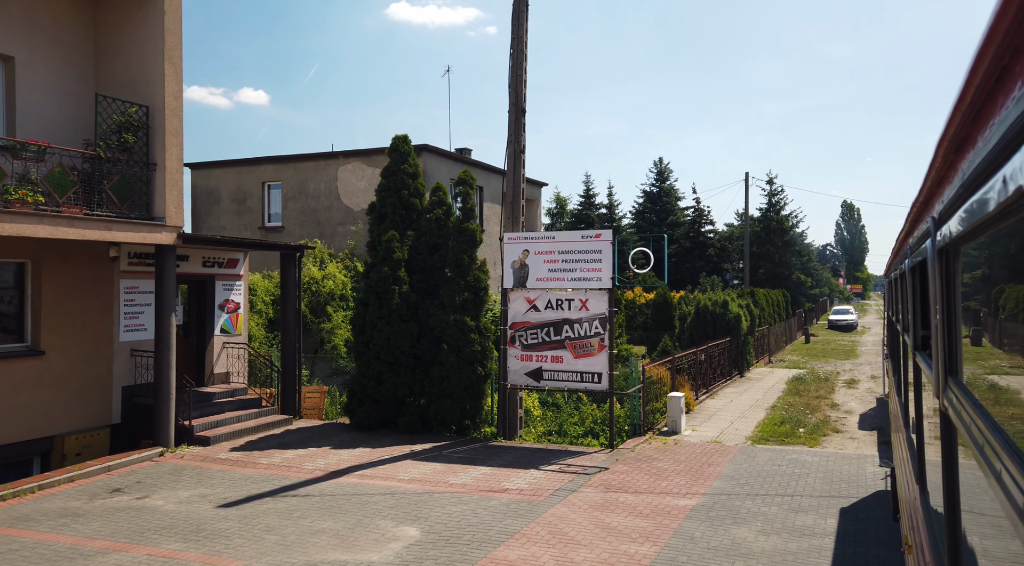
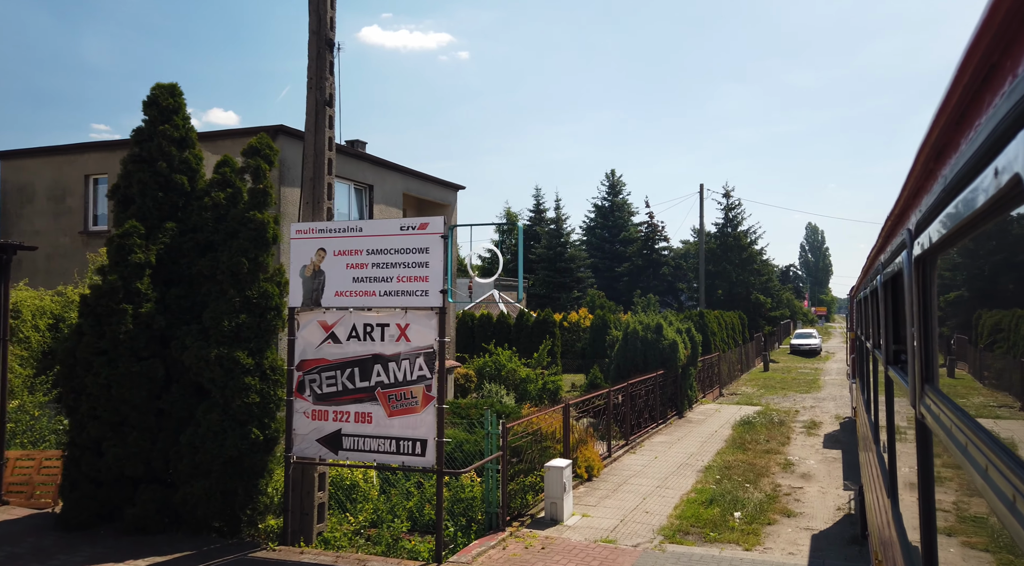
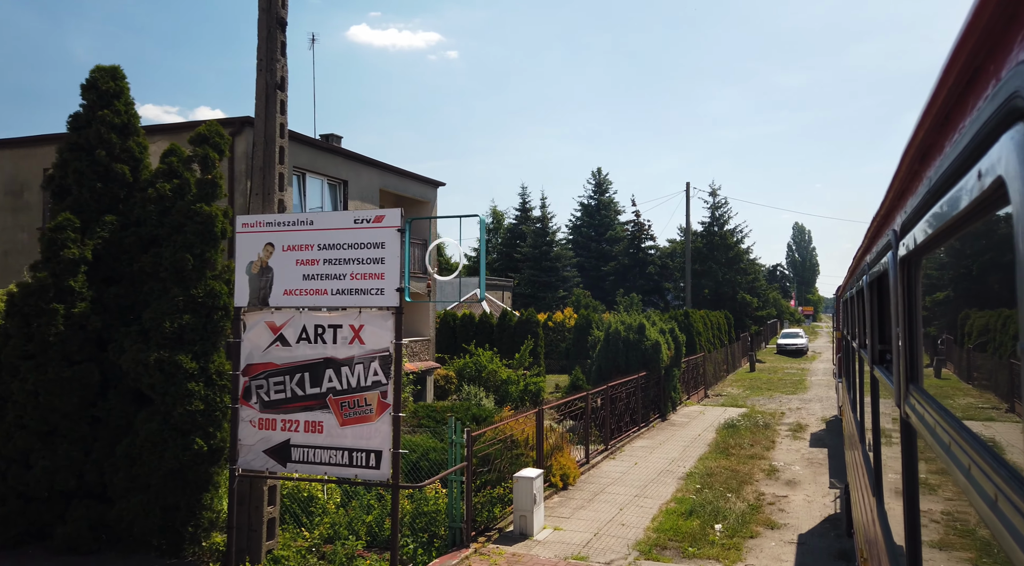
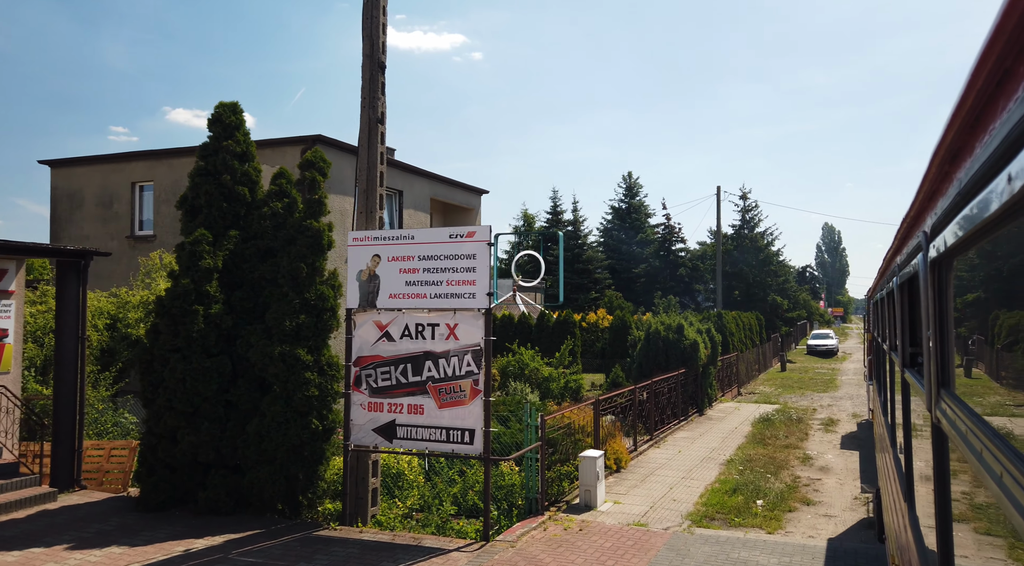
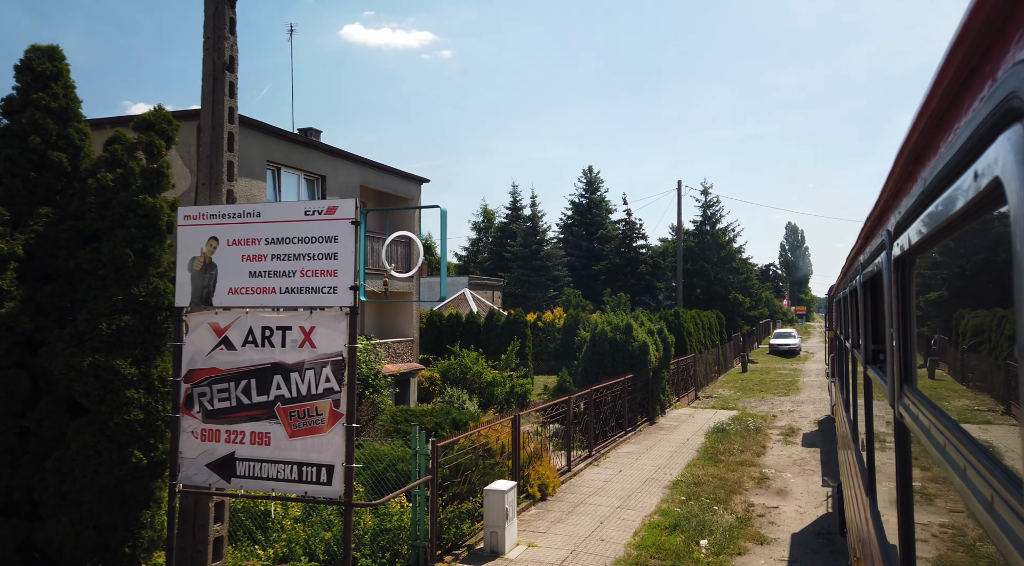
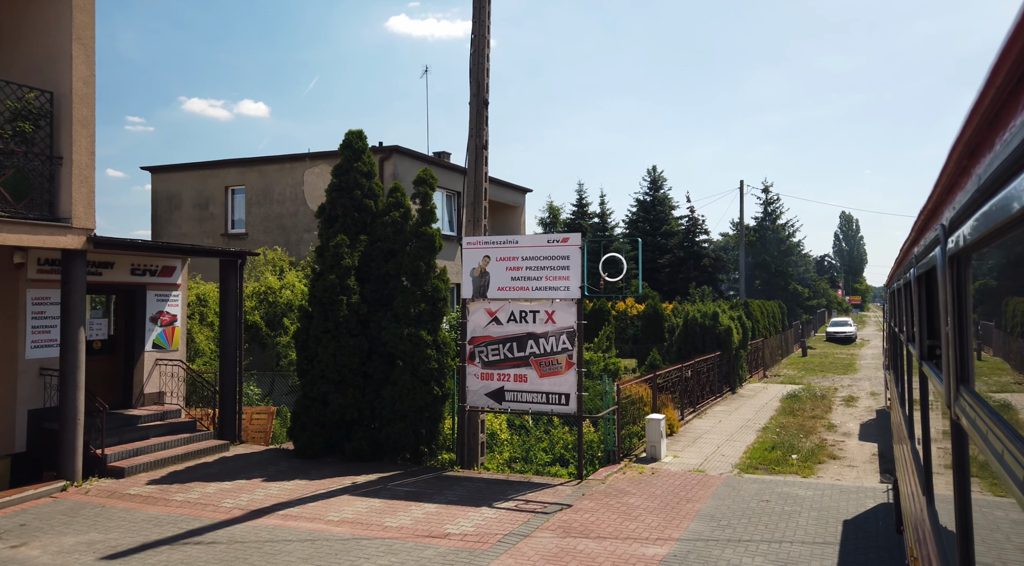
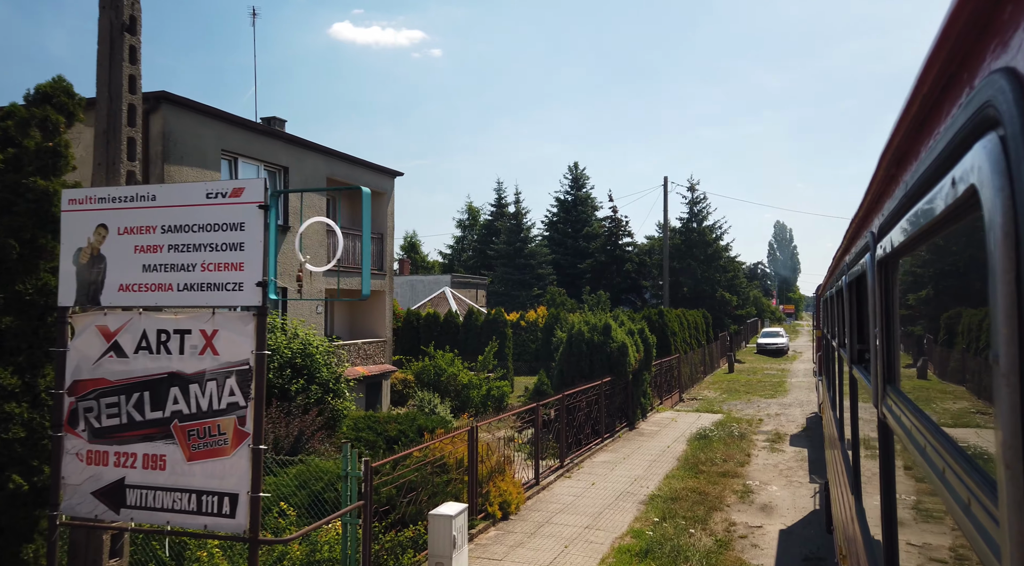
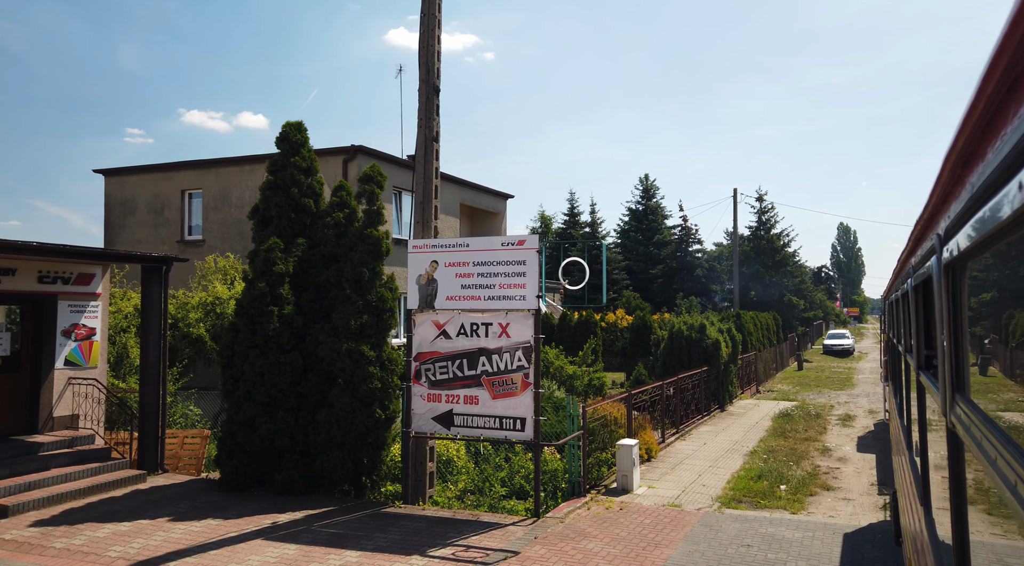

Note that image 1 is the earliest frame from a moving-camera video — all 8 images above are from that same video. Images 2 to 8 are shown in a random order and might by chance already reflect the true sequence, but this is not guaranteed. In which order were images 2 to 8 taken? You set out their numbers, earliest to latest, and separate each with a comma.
6, 8, 4, 2, 3, 5, 7
